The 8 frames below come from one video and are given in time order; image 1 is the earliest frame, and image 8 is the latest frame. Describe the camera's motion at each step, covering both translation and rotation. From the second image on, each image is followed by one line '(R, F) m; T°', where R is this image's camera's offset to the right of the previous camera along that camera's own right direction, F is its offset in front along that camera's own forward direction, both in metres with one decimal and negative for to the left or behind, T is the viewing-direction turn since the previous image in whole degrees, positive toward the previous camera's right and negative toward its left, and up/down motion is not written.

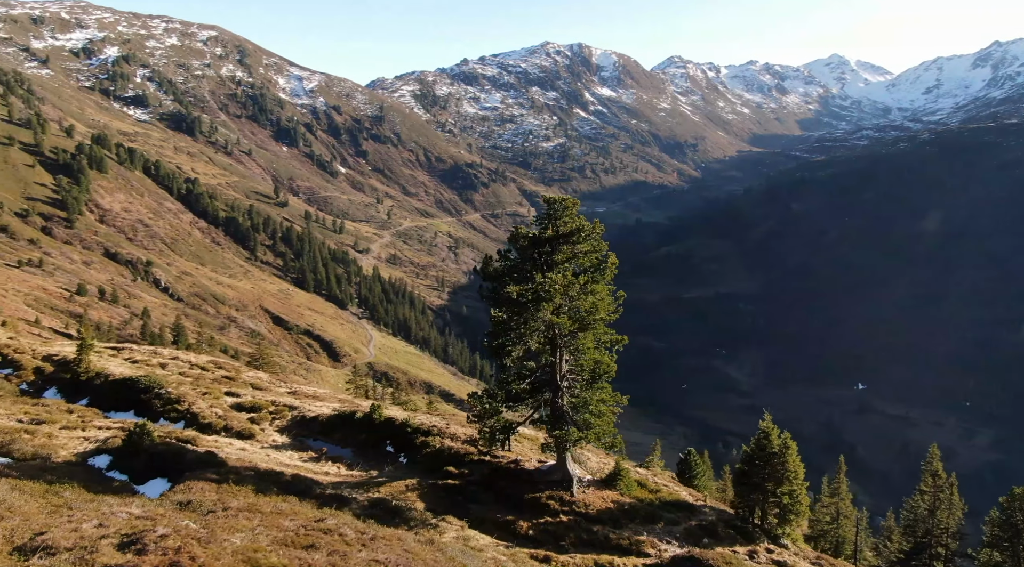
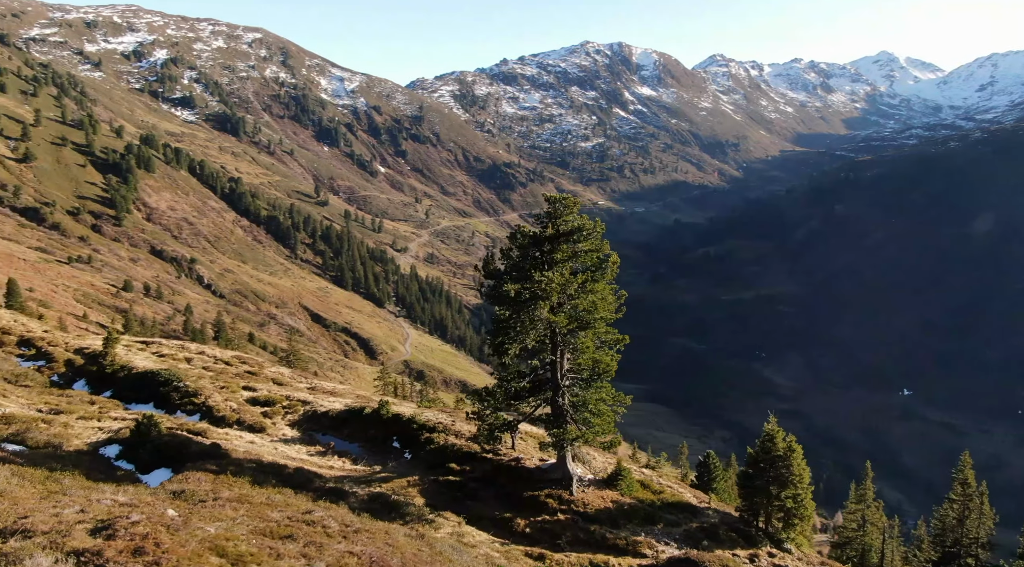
(+4.0, -0.4) m; -3°
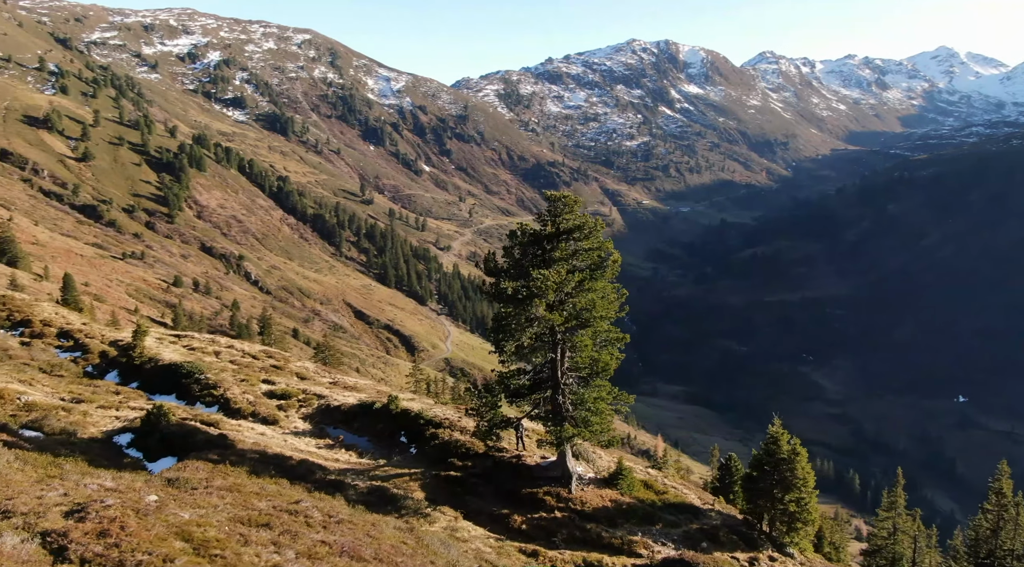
(+4.7, -0.4) m; -4°
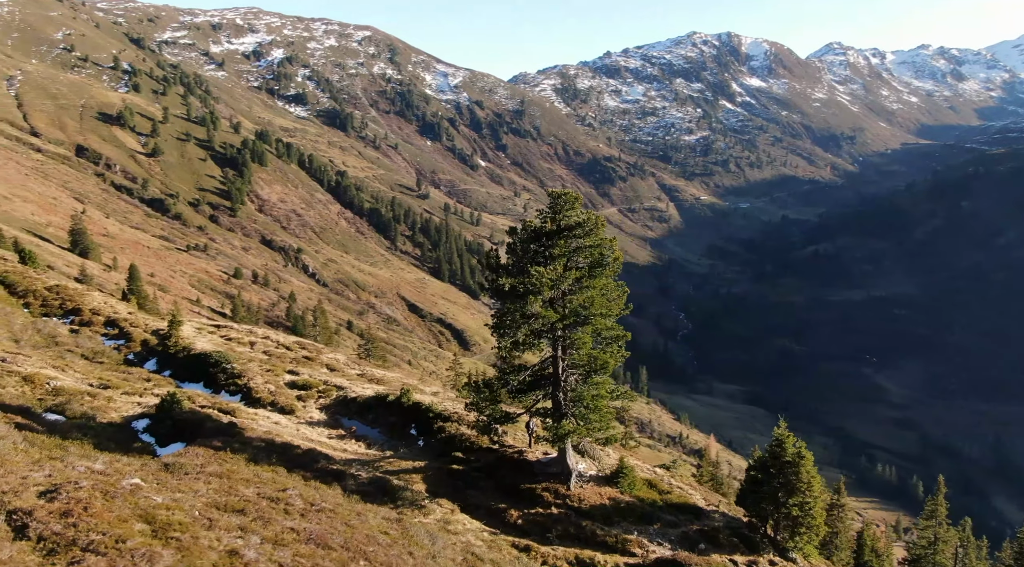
(+5.9, -0.2) m; -5°
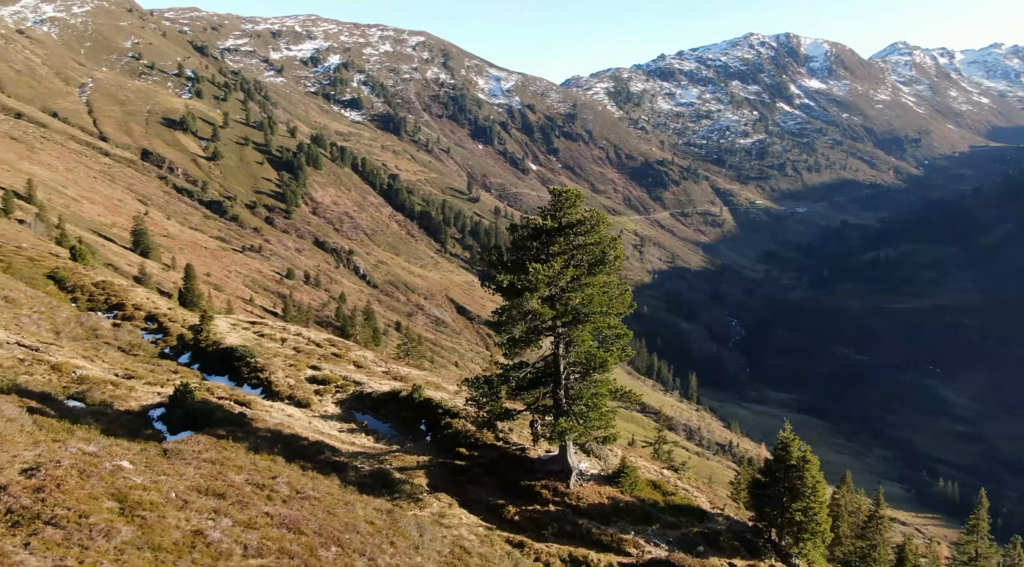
(+5.4, 0.0) m; -4°
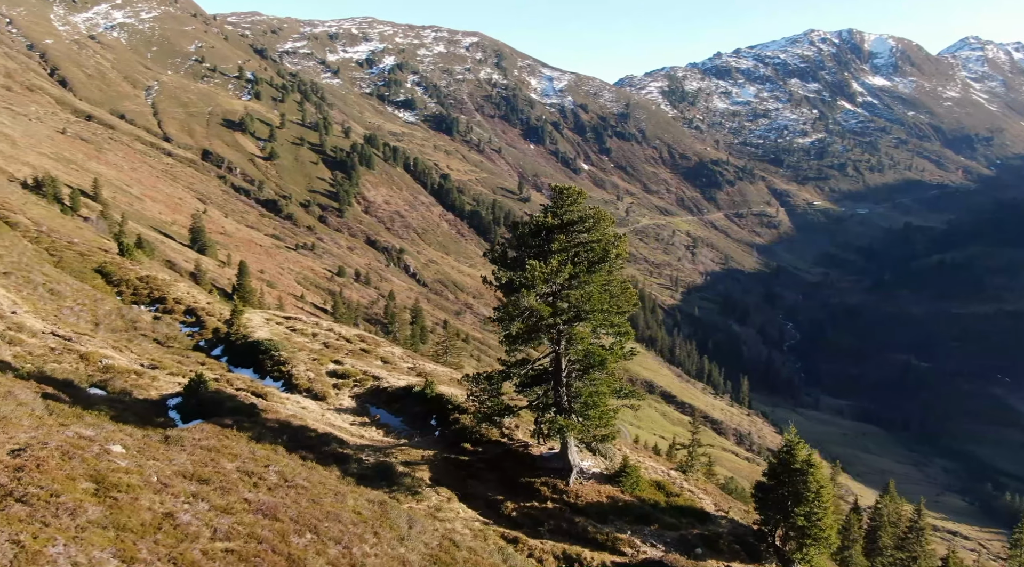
(+5.4, +0.1) m; -4°
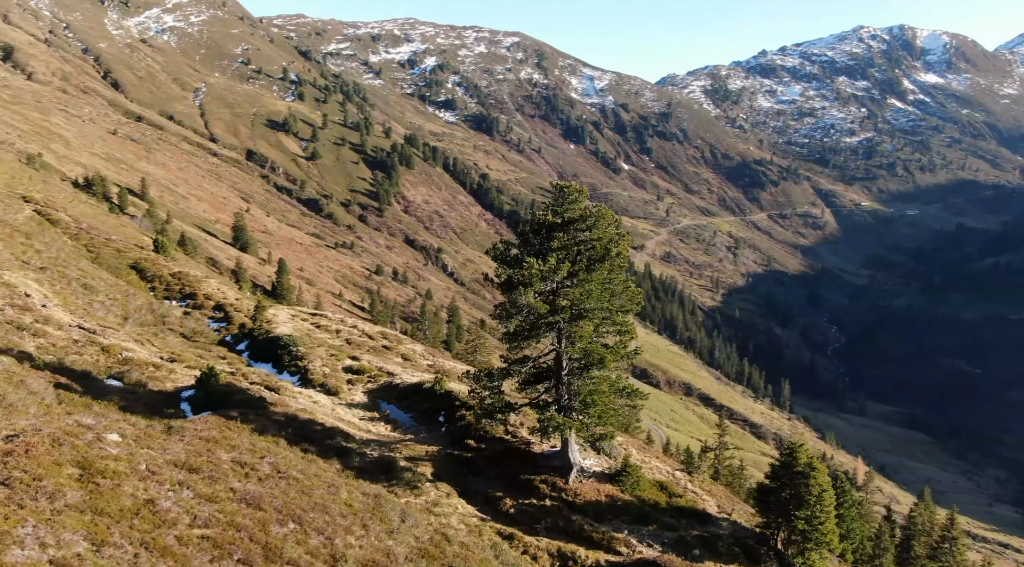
(+4.1, 0.0) m; -3°
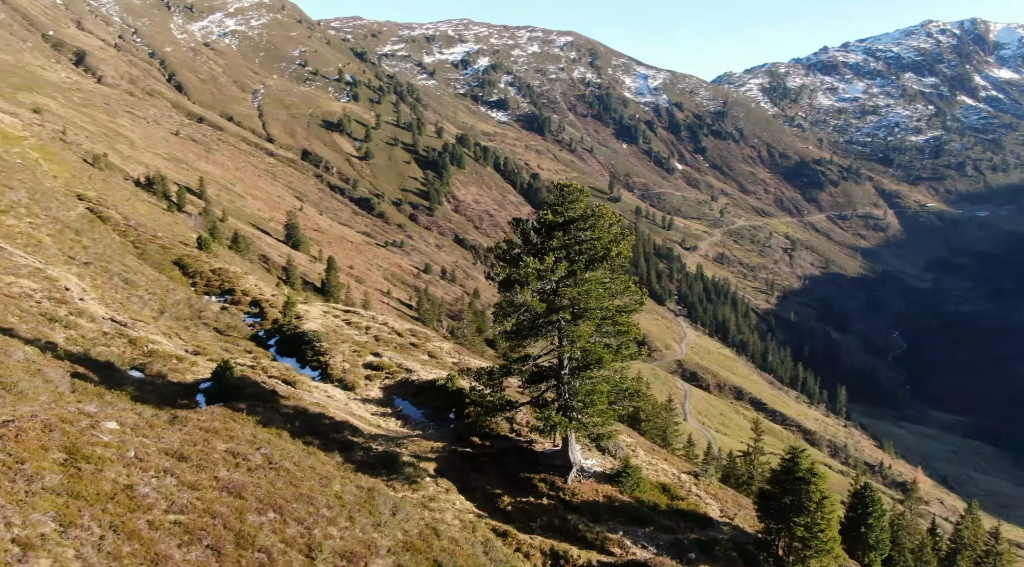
(+5.4, +0.2) m; -4°
